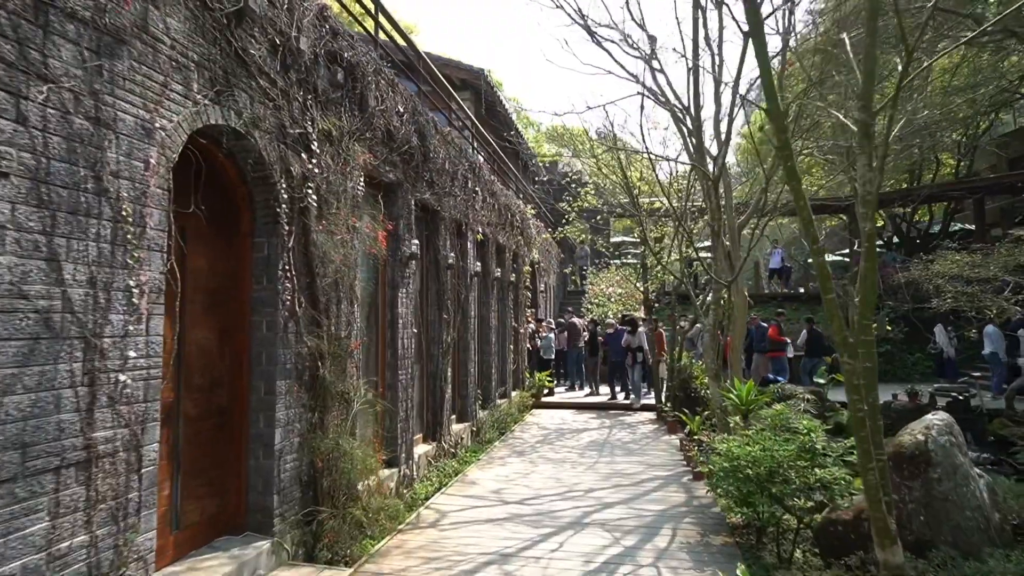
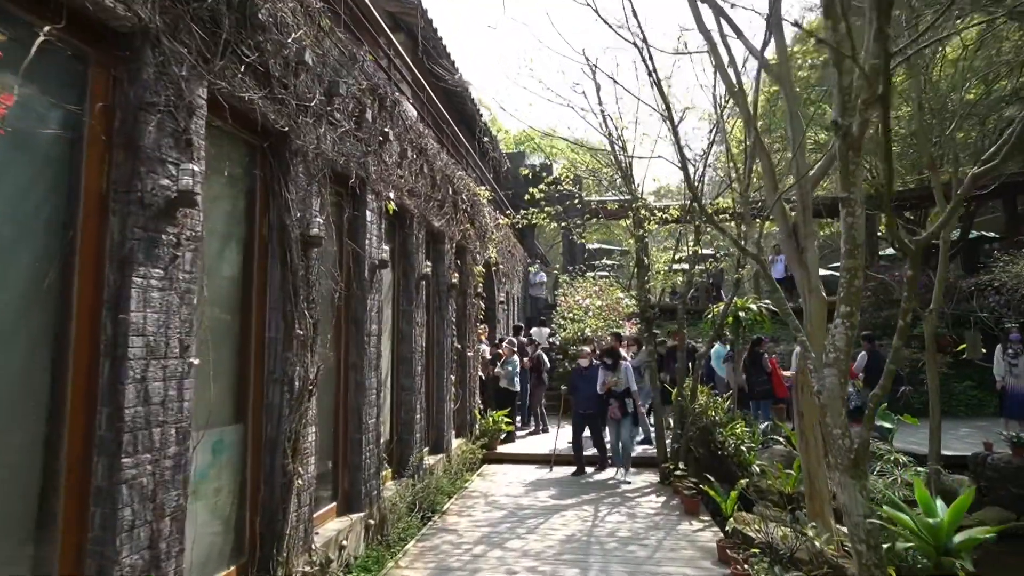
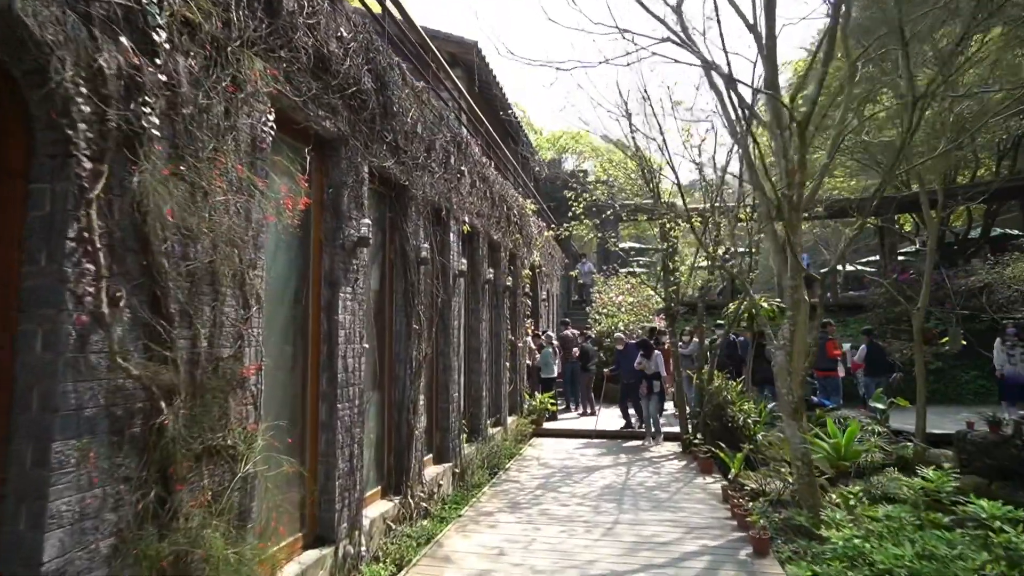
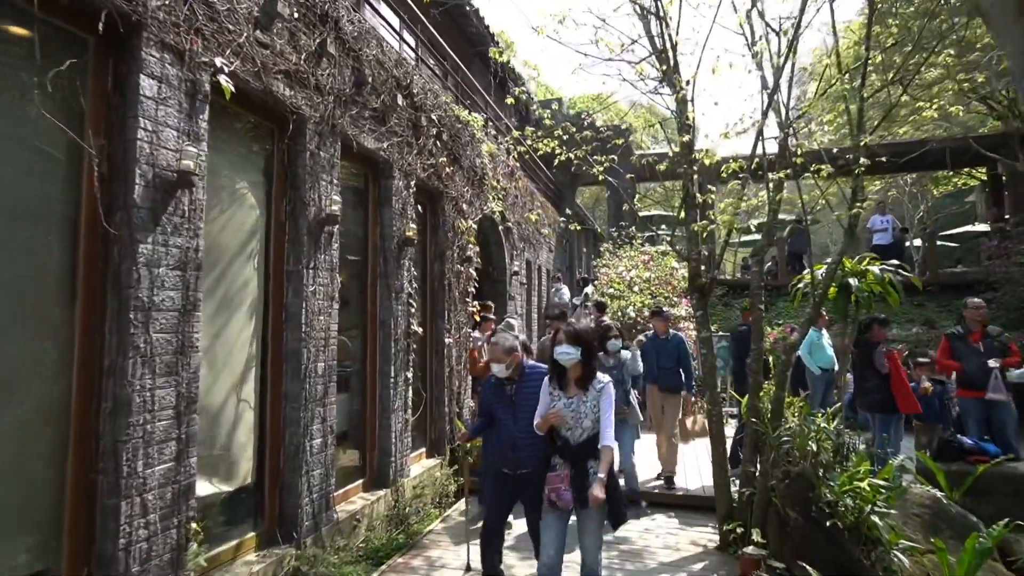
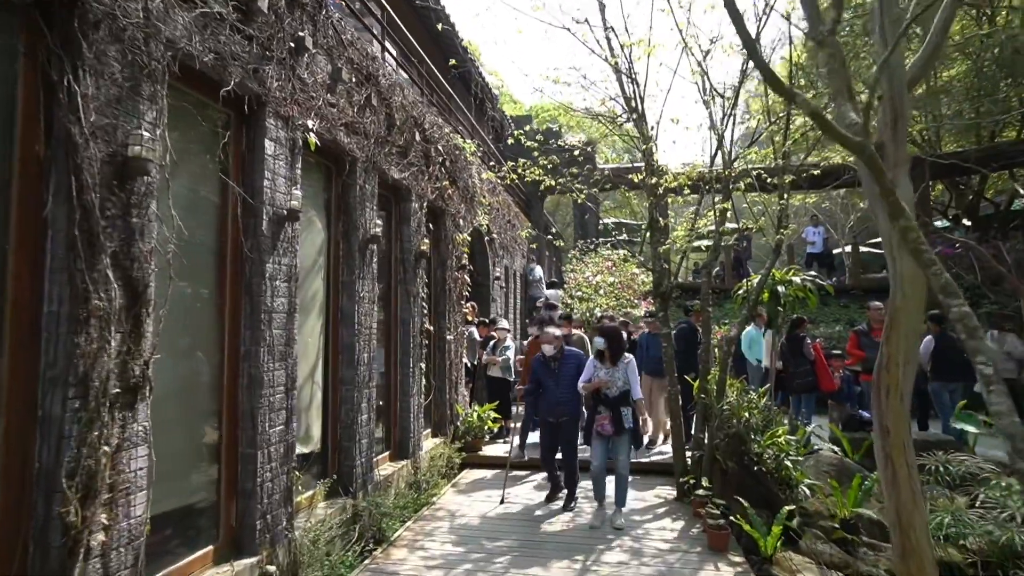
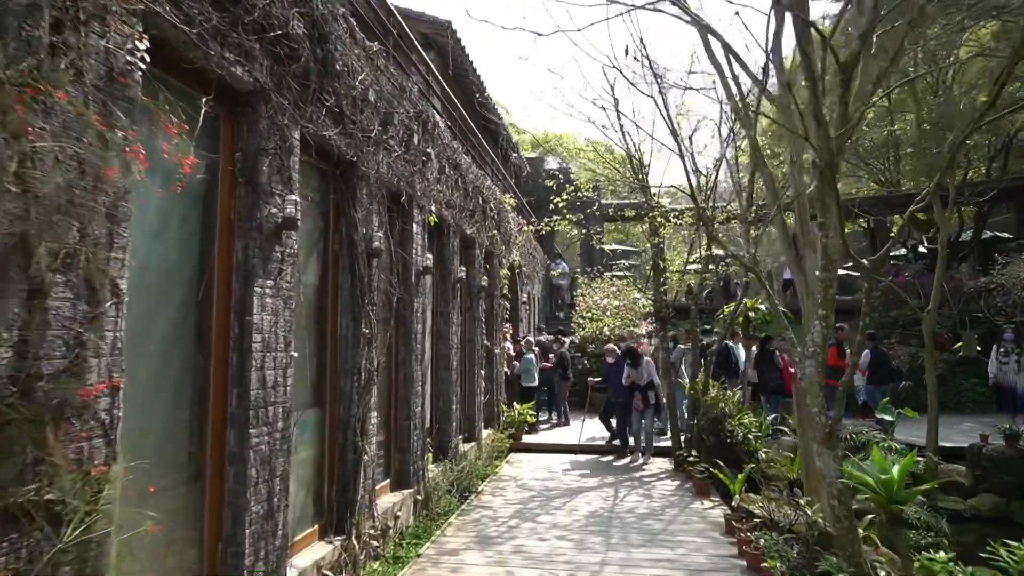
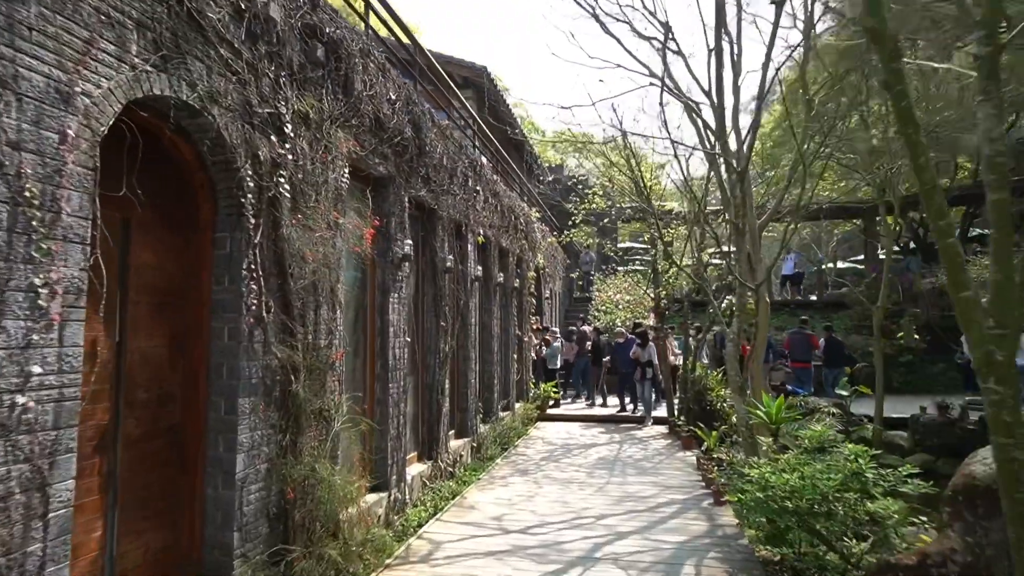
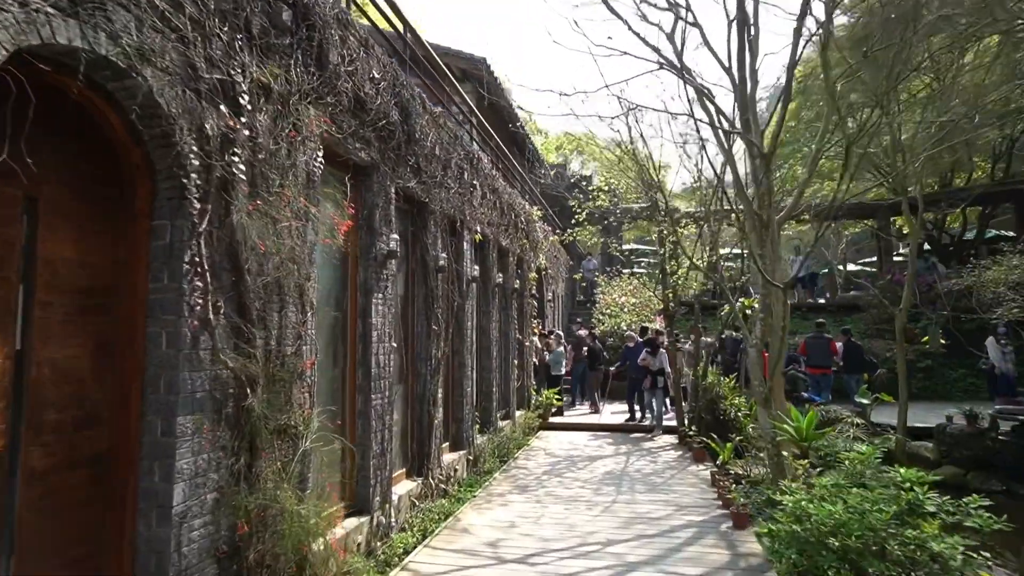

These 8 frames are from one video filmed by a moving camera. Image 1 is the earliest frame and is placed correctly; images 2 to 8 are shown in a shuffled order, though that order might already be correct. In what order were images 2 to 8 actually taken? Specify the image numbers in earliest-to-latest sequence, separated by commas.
7, 8, 3, 6, 2, 5, 4
